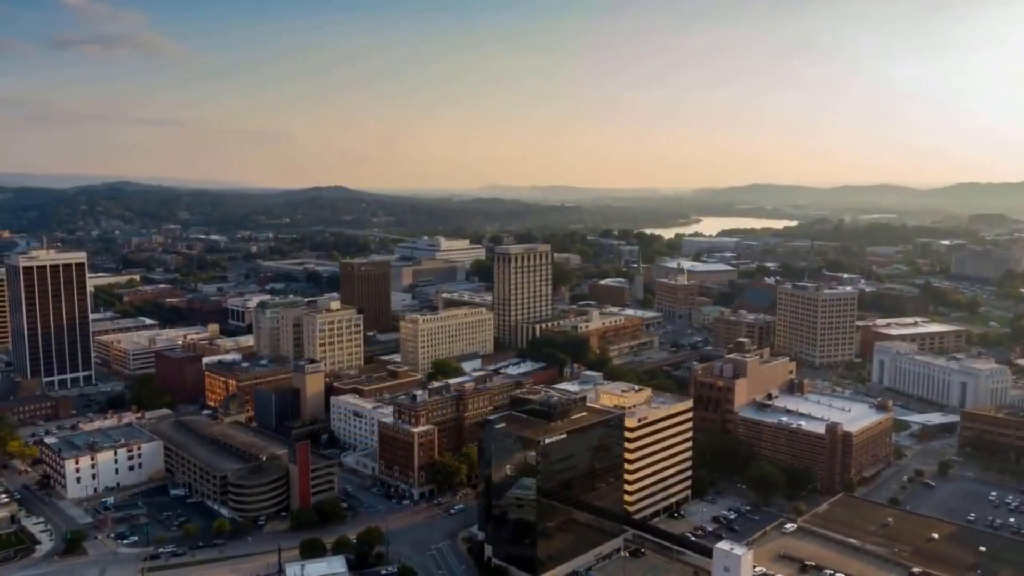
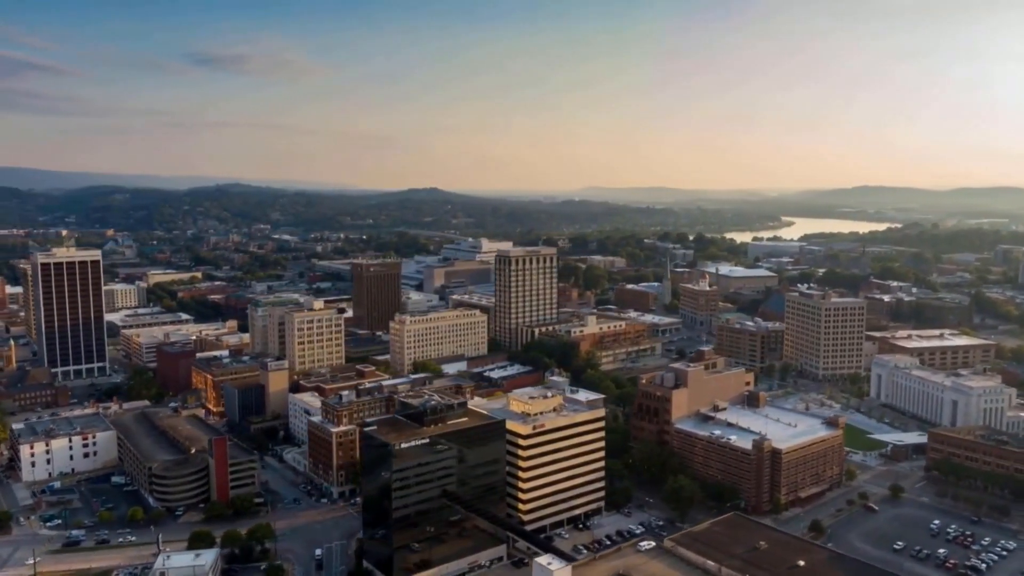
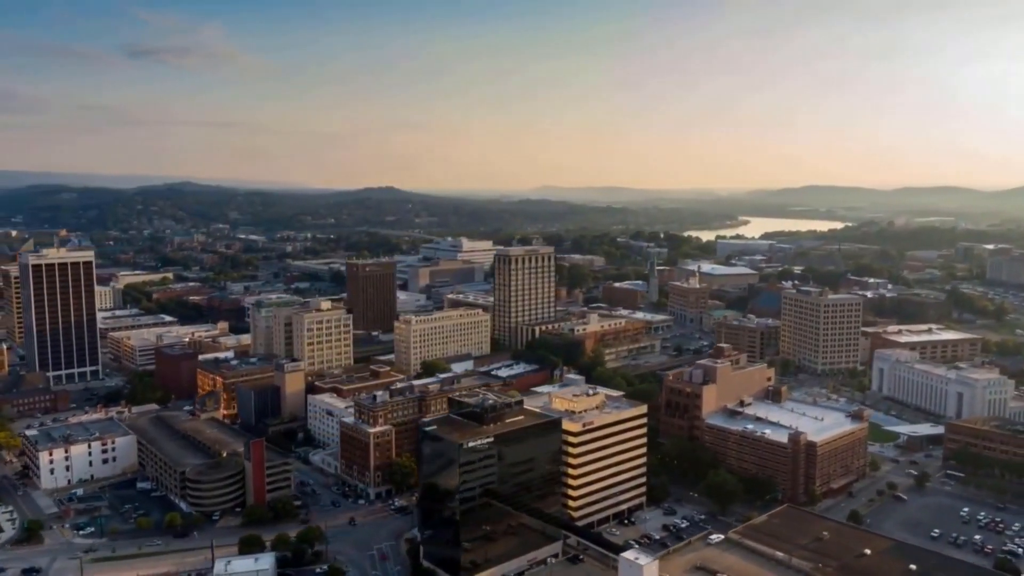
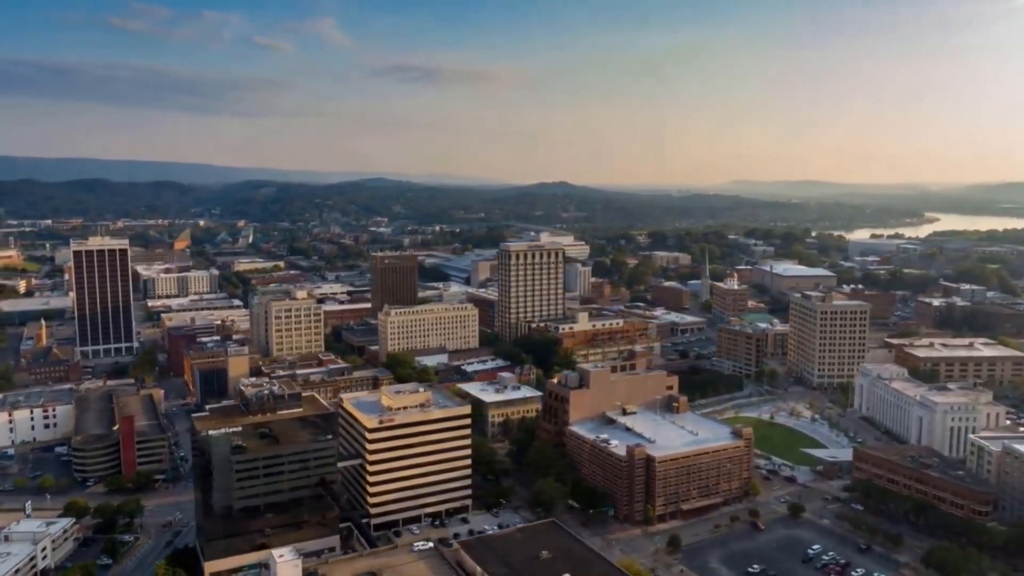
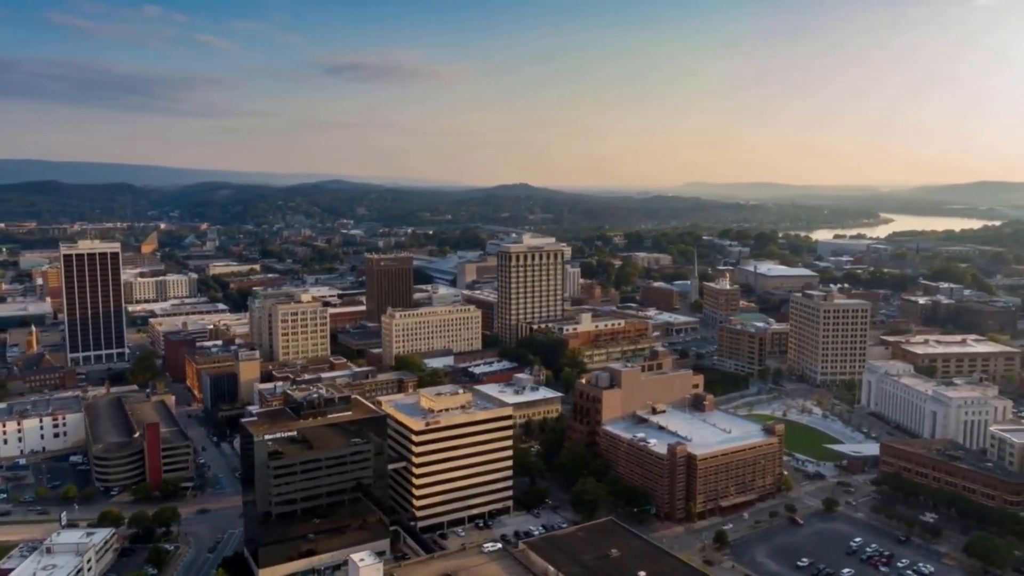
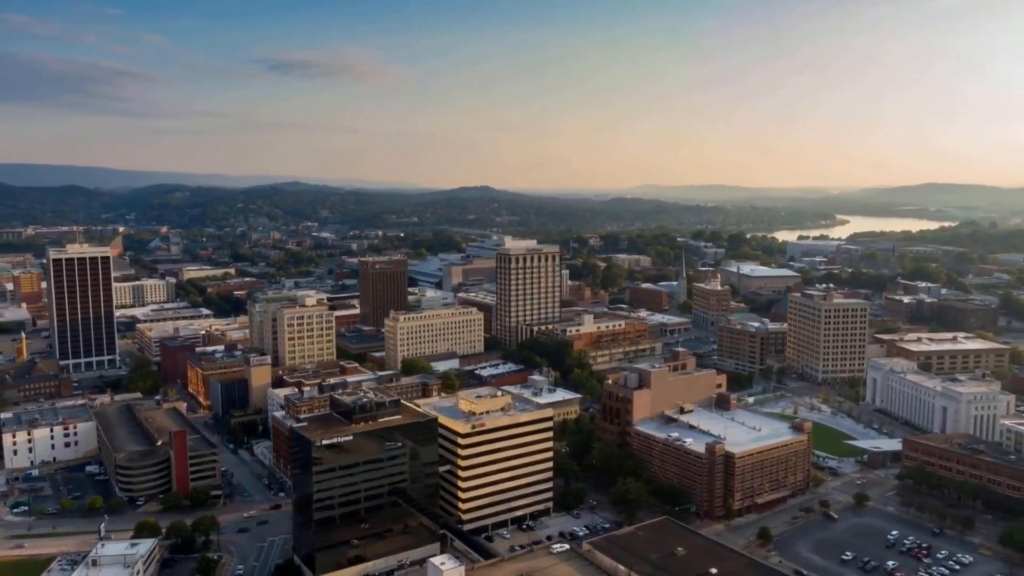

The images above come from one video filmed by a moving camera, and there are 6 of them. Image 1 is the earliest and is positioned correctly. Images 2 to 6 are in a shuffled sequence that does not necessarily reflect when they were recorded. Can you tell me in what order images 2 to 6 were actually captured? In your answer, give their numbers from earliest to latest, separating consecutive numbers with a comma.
3, 2, 6, 5, 4
